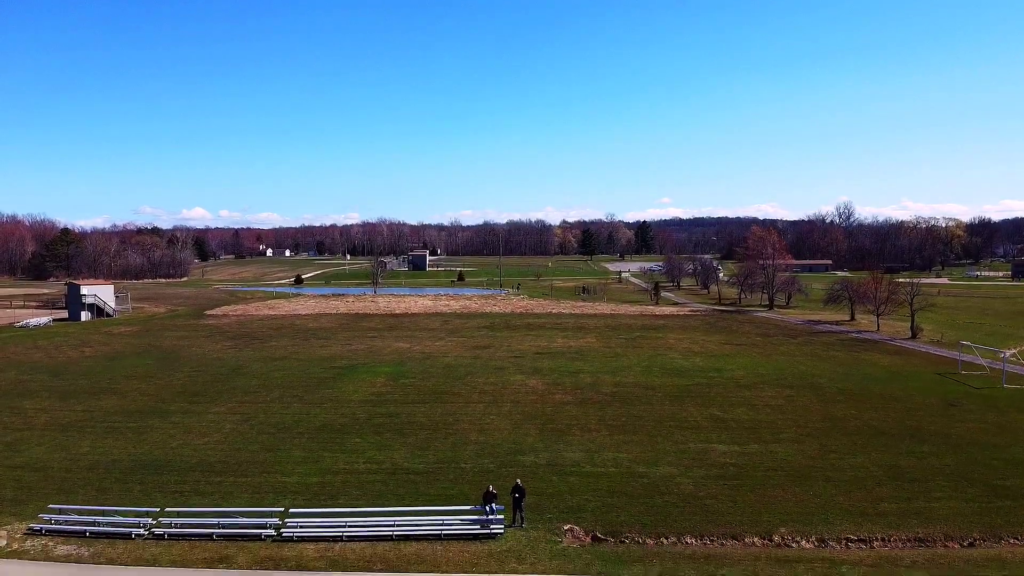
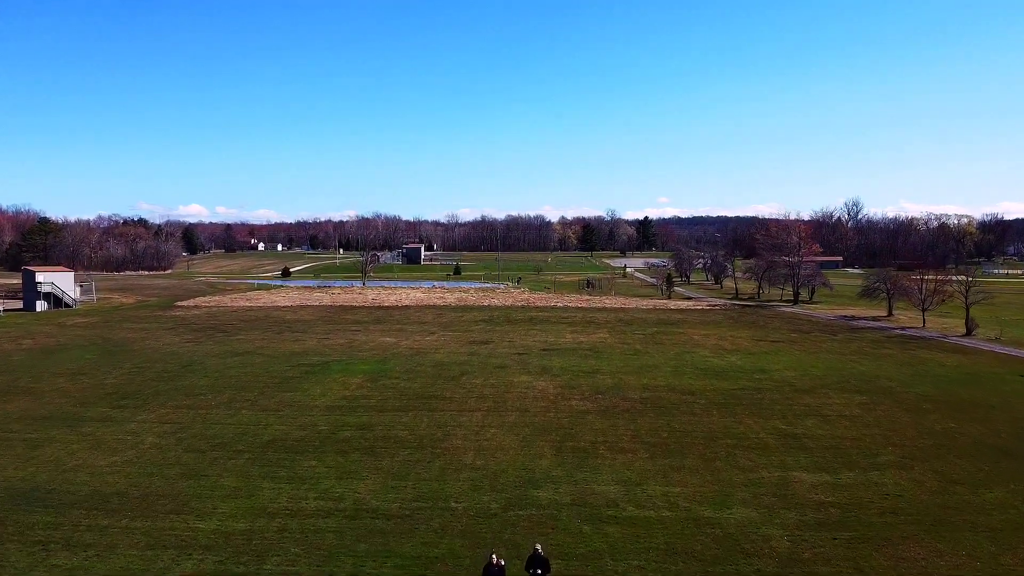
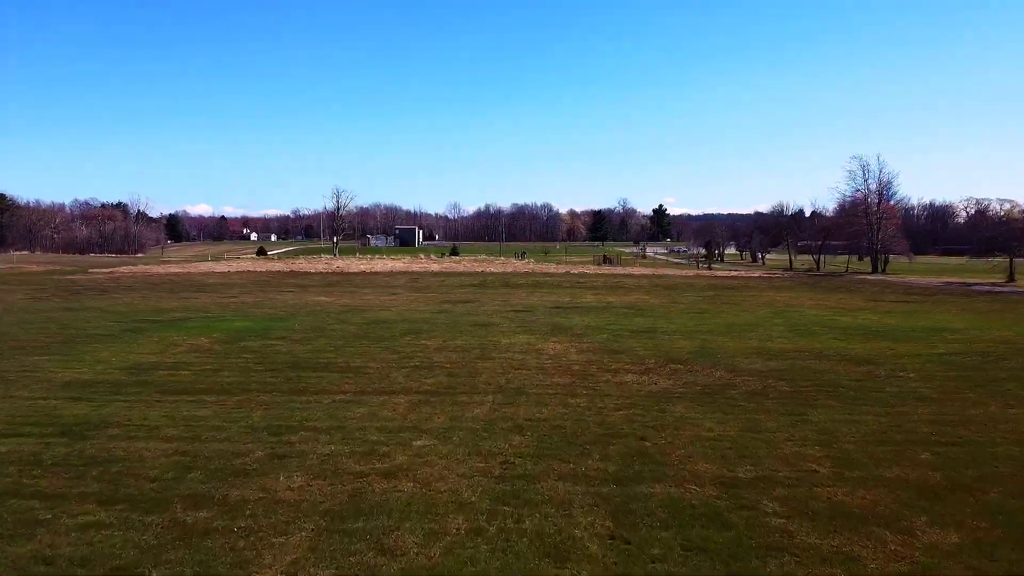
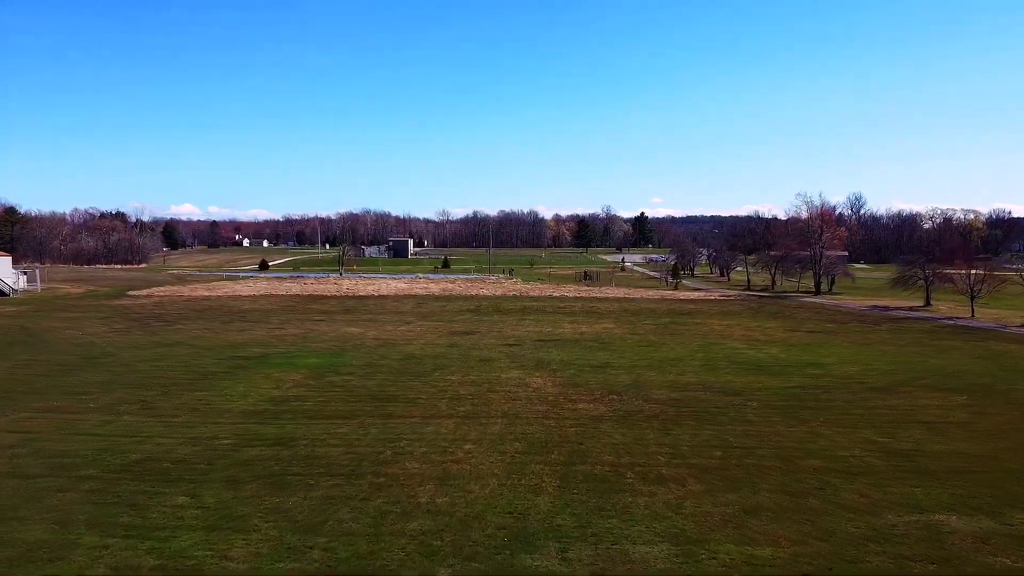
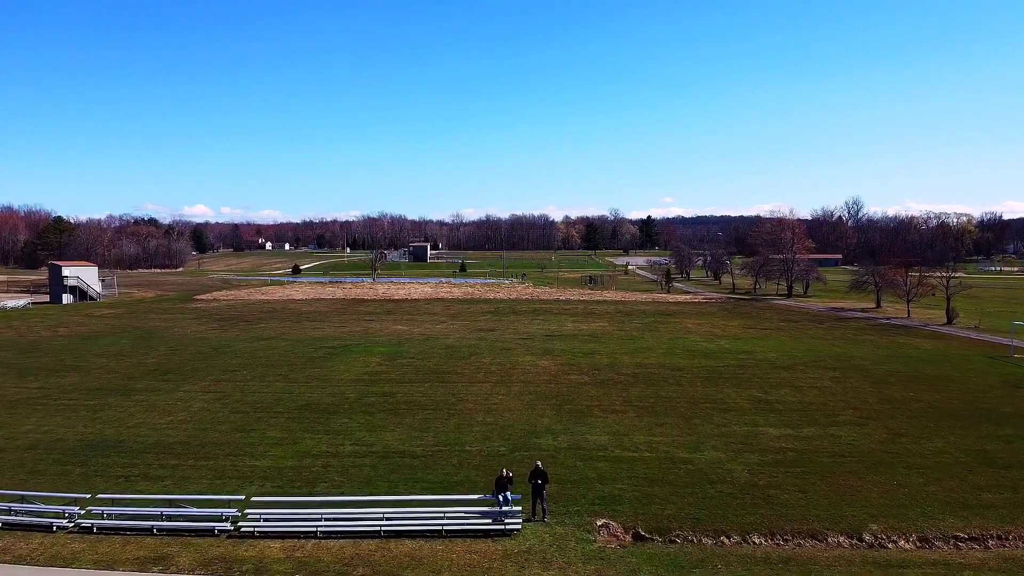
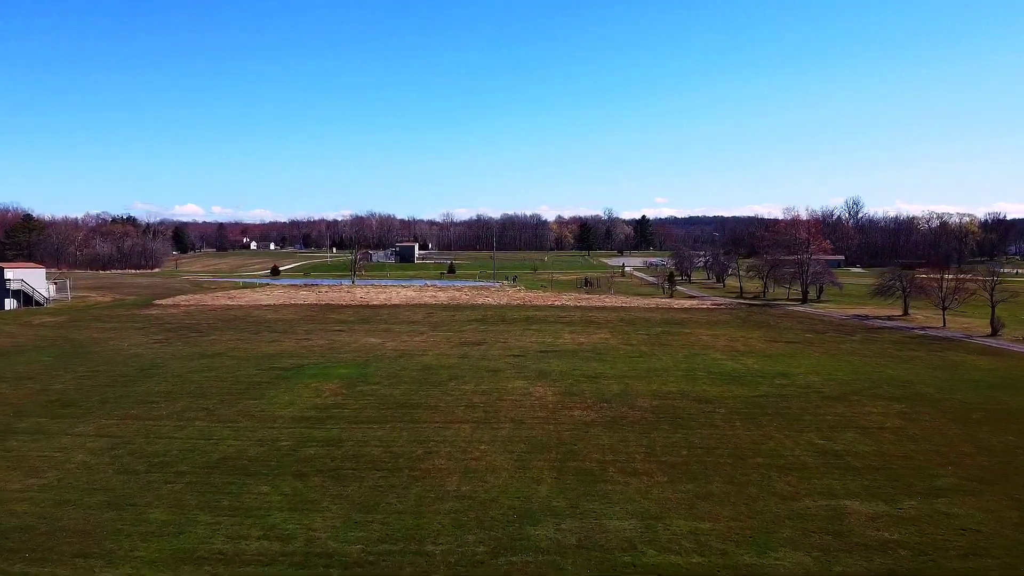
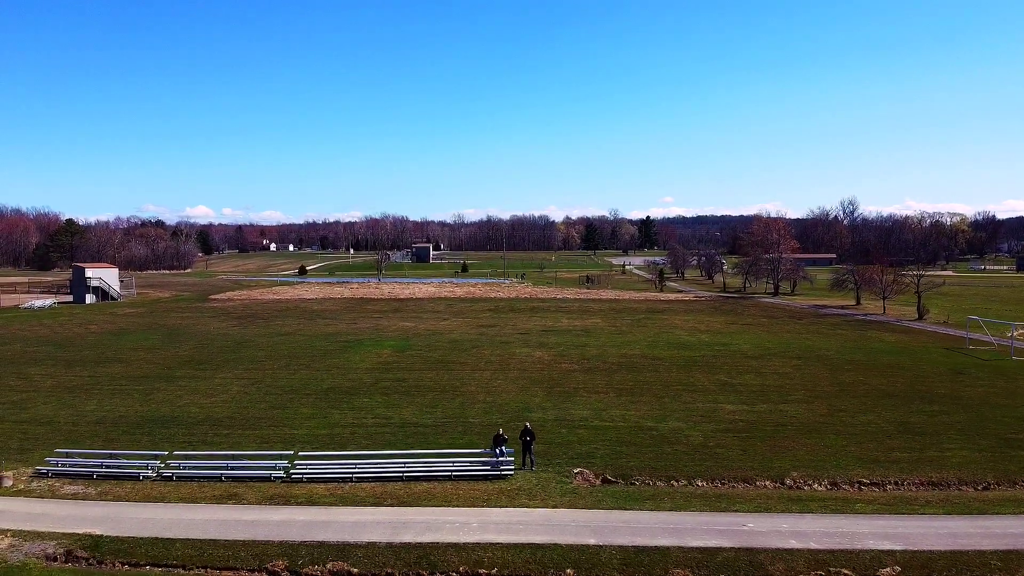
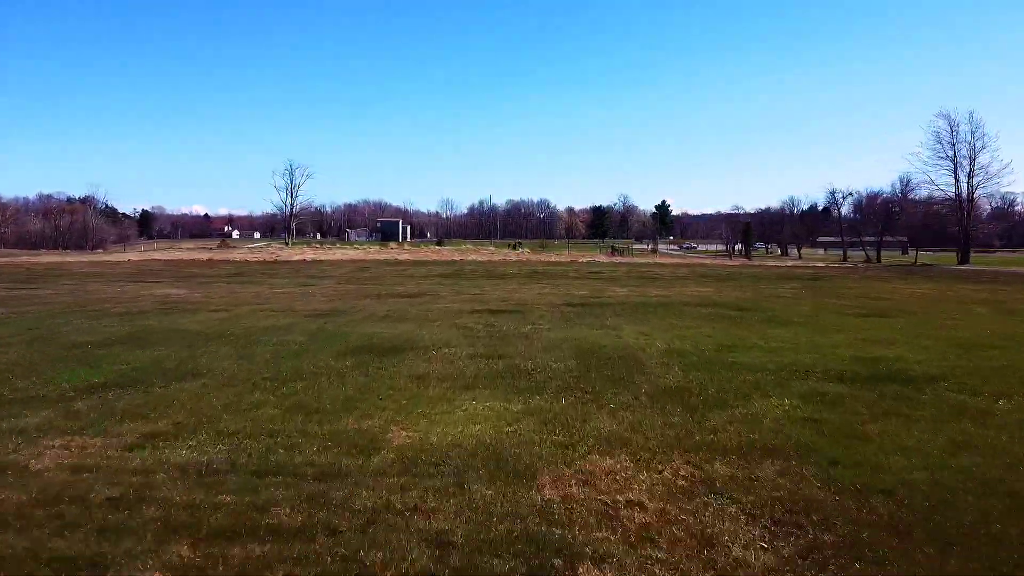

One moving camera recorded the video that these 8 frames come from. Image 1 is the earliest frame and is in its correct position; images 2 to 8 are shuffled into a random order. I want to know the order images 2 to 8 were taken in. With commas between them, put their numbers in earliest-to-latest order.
7, 5, 2, 6, 4, 3, 8
